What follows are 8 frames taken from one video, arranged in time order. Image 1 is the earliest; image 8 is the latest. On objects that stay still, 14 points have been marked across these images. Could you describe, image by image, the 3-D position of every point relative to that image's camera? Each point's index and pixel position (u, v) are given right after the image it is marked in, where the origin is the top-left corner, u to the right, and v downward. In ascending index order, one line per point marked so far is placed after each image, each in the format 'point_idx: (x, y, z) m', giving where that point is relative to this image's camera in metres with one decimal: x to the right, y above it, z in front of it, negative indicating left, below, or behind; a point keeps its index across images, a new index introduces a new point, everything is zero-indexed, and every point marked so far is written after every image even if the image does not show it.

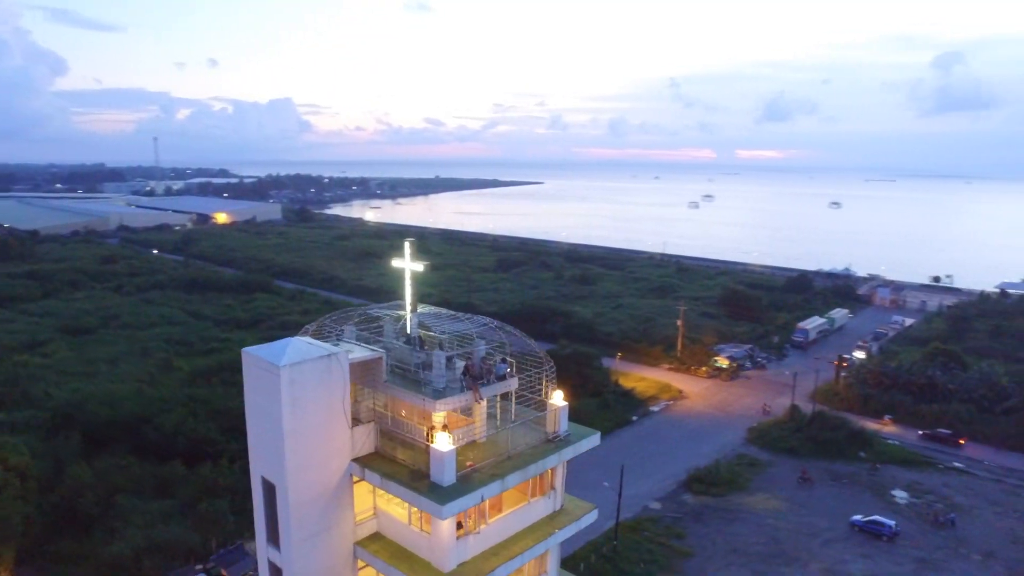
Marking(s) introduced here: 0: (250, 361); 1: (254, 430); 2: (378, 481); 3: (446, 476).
0: (-2.4, -0.7, +6.9) m
1: (-2.4, -1.3, +7.0) m
2: (-1.2, -1.7, +7.0) m
3: (-0.5, -1.6, +6.8) m
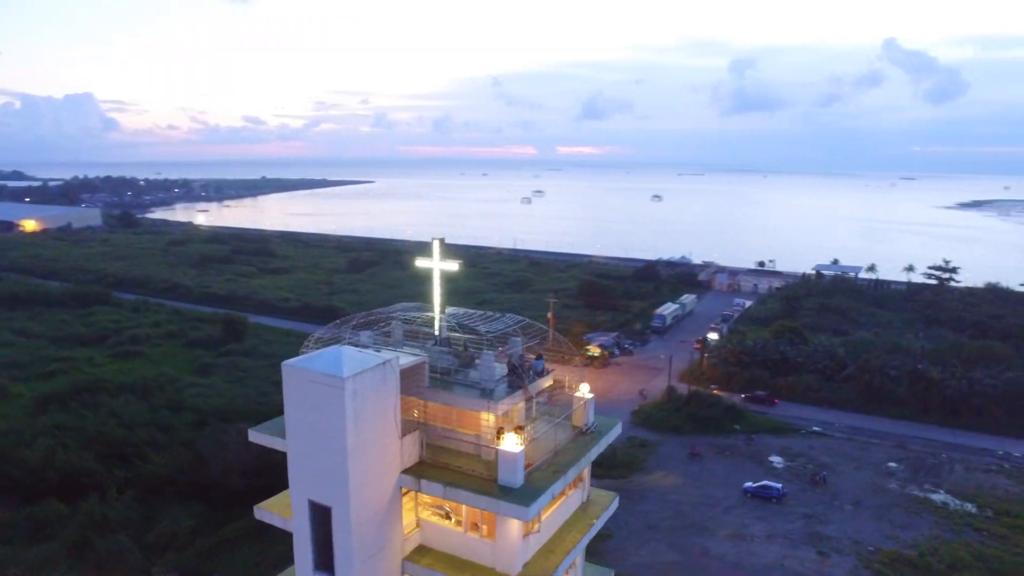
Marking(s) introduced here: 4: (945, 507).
0: (-1.8, -0.7, +6.4) m
1: (-1.8, -1.4, +6.5) m
2: (-0.6, -1.7, +6.7) m
3: (+0.1, -1.6, +6.7) m
4: (+10.5, -5.3, +19.0) m
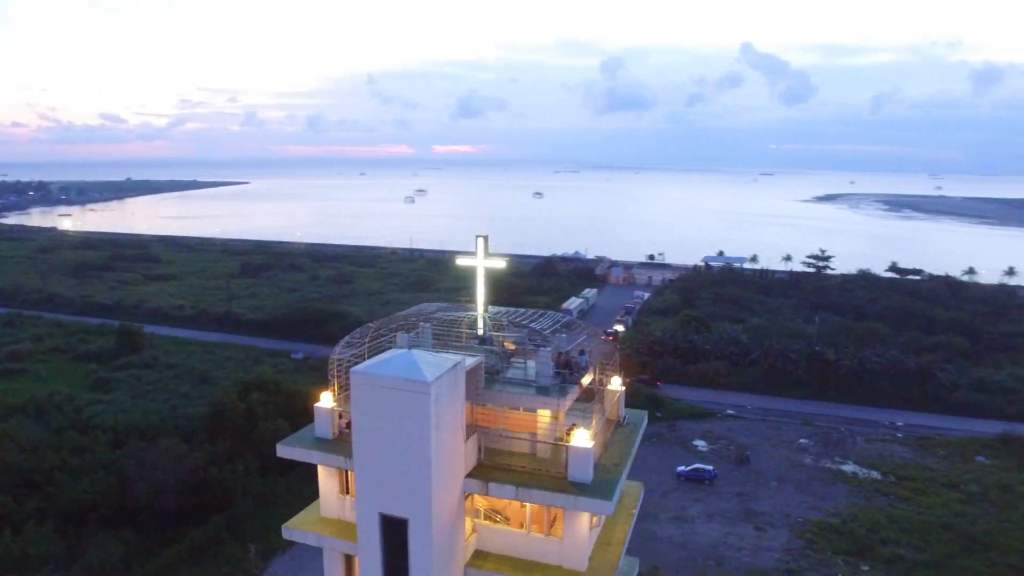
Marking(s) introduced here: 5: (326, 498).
0: (-1.1, -0.7, +6.1) m
1: (-1.2, -1.4, +6.2) m
2: (0.0, -1.7, +6.6) m
3: (+0.7, -1.6, +6.7) m
4: (+9.0, -5.0, +20.6) m
5: (-1.8, -2.1, +7.6) m
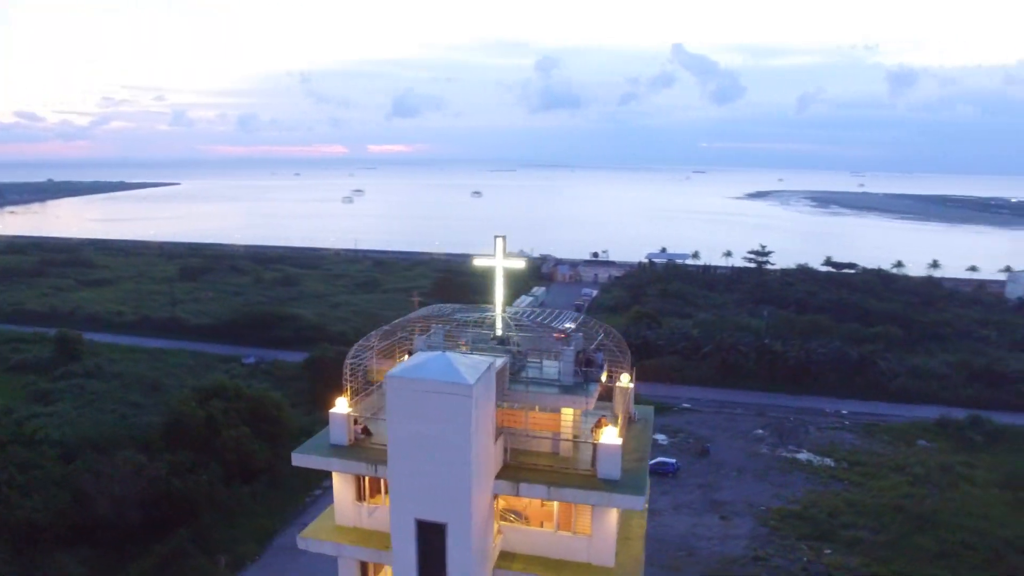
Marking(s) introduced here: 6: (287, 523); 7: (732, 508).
0: (-0.8, -0.8, +6.0) m
1: (-0.9, -1.4, +6.1) m
2: (+0.3, -1.7, +6.6) m
3: (+0.9, -1.6, +6.7) m
4: (+8.1, -4.8, +21.3) m
5: (-1.6, -2.1, +7.5) m
6: (-5.1, -5.3, +17.7) m
7: (+5.3, -5.3, +18.9) m
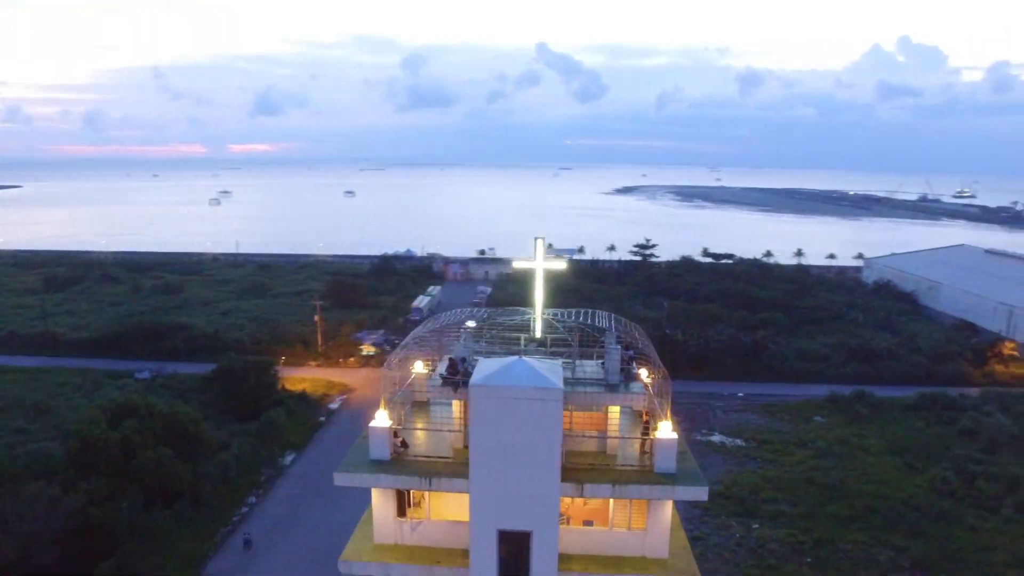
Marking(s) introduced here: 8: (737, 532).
0: (-0.2, -0.8, +5.8) m
1: (-0.2, -1.4, +6.0) m
2: (+0.8, -1.7, +6.7) m
3: (+1.4, -1.5, +6.9) m
4: (+6.1, -4.5, +22.5) m
5: (-1.2, -2.2, +7.2) m
6: (-6.3, -5.5, +16.7) m
7: (+3.8, -5.1, +19.7) m
8: (+5.1, -5.5, +17.8) m
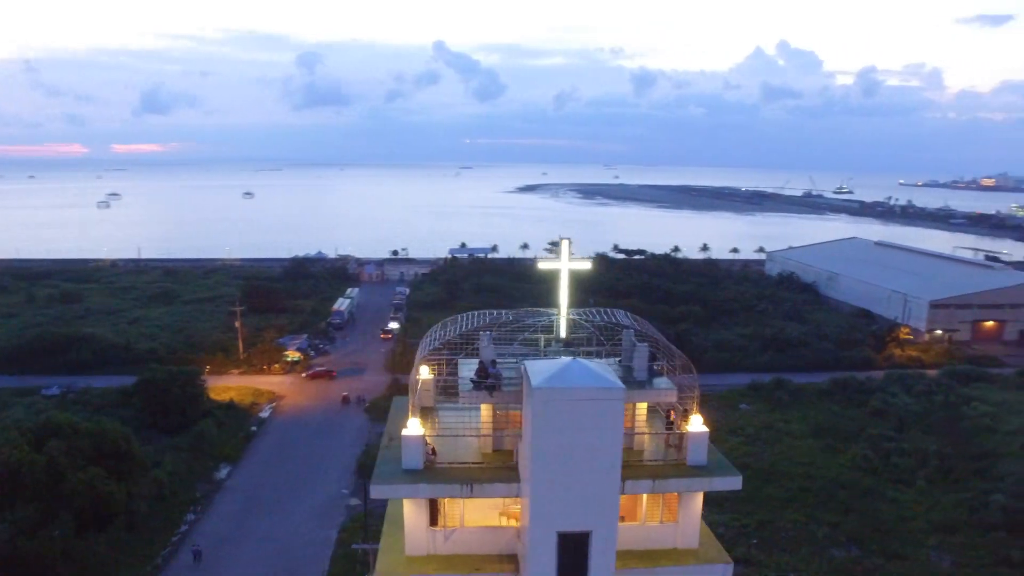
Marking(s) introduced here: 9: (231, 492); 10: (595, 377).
0: (+0.3, -0.8, +5.8) m
1: (+0.2, -1.5, +5.9) m
2: (+1.2, -1.7, +6.8) m
3: (+1.7, -1.5, +7.1) m
4: (+4.4, -4.4, +23.2) m
5: (-0.9, -2.2, +7.0) m
6: (-7.1, -5.7, +15.8) m
7: (+2.5, -5.1, +20.1) m
8: (+4.1, -5.4, +18.4) m
9: (-7.1, -5.1, +19.7) m
10: (+0.6, -0.7, +5.9) m
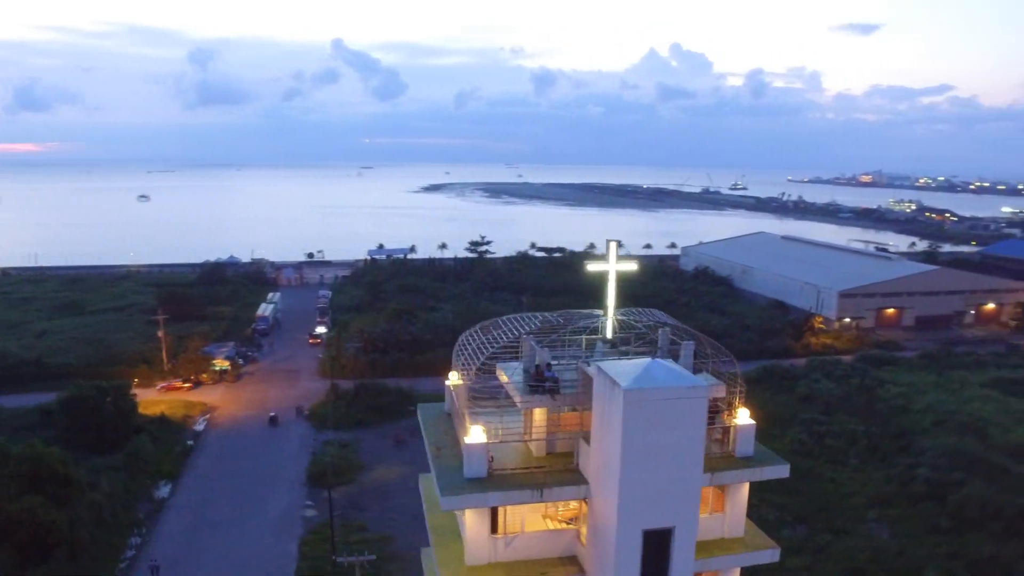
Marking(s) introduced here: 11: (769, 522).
0: (+0.9, -0.8, +5.9) m
1: (+0.9, -1.5, +6.0) m
2: (+1.7, -1.7, +7.0) m
3: (+2.2, -1.5, +7.3) m
4: (+2.9, -4.3, +23.7) m
5: (-0.3, -2.3, +7.0) m
6: (-7.5, -5.9, +14.9) m
7: (+1.4, -5.0, +20.4) m
8: (+3.2, -5.3, +18.9) m
9: (-8.1, -5.3, +18.7) m
10: (+1.2, -0.7, +6.0) m
11: (+6.1, -5.5, +18.4) m
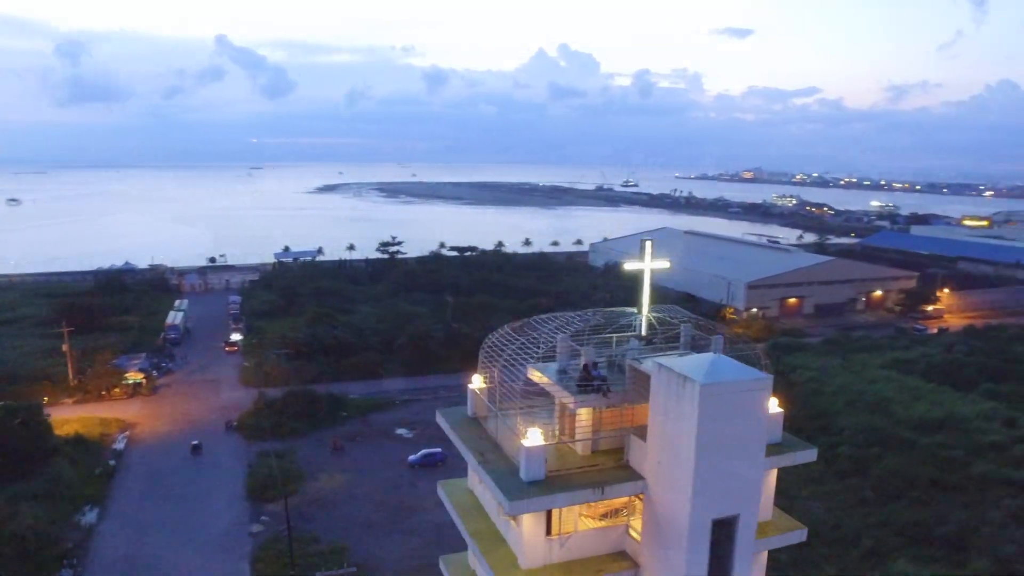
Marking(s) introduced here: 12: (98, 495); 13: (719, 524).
0: (+1.5, -0.8, +6.1) m
1: (+1.5, -1.4, +6.2) m
2: (+2.2, -1.7, +7.2) m
3: (+2.6, -1.4, +7.7) m
4: (+1.0, -4.2, +24.0) m
5: (+0.2, -2.3, +6.9) m
6: (-8.0, -6.1, +13.8) m
7: (+0.1, -5.0, +20.5) m
8: (+2.1, -5.3, +19.3) m
9: (-9.1, -5.5, +17.5) m
10: (+1.8, -0.6, +6.2) m
11: (+5.0, -5.4, +19.2) m
12: (-10.0, -5.0, +19.0) m
13: (+1.7, -1.9, +6.4) m
